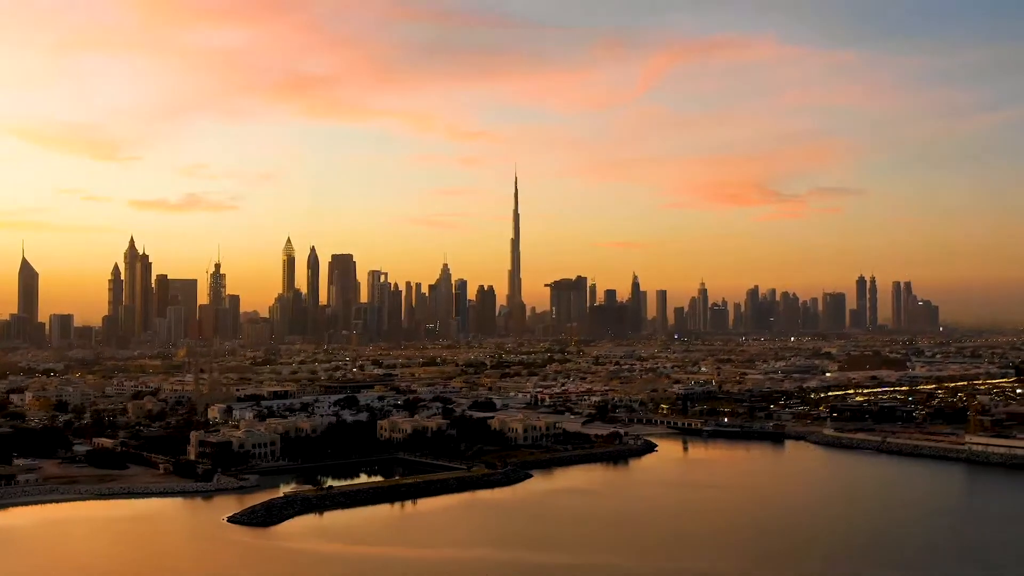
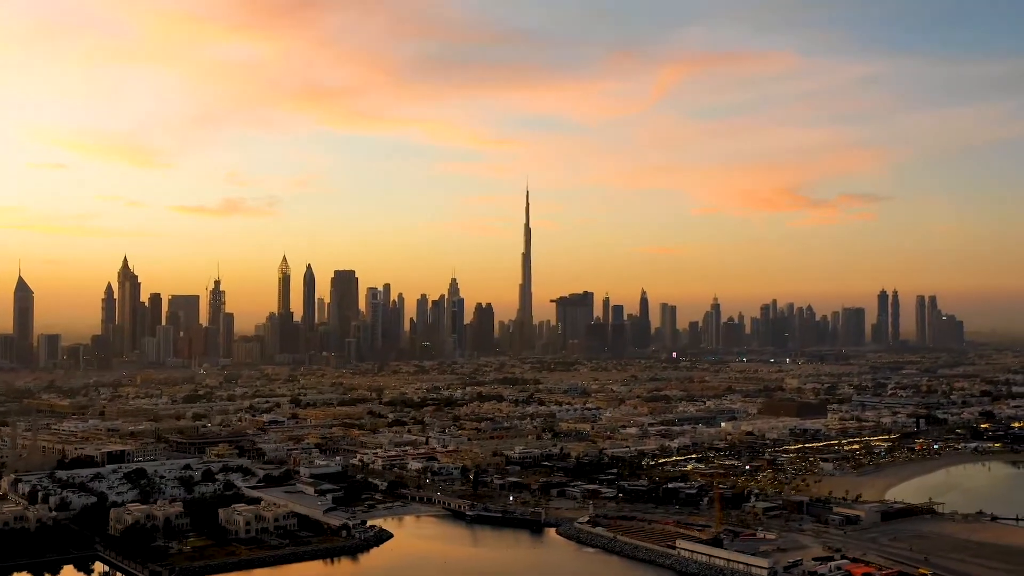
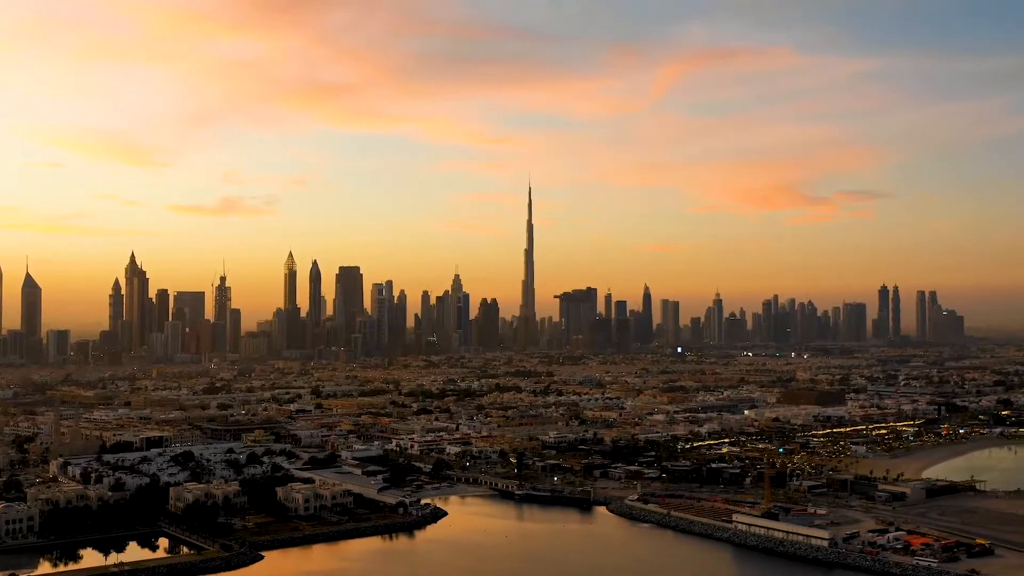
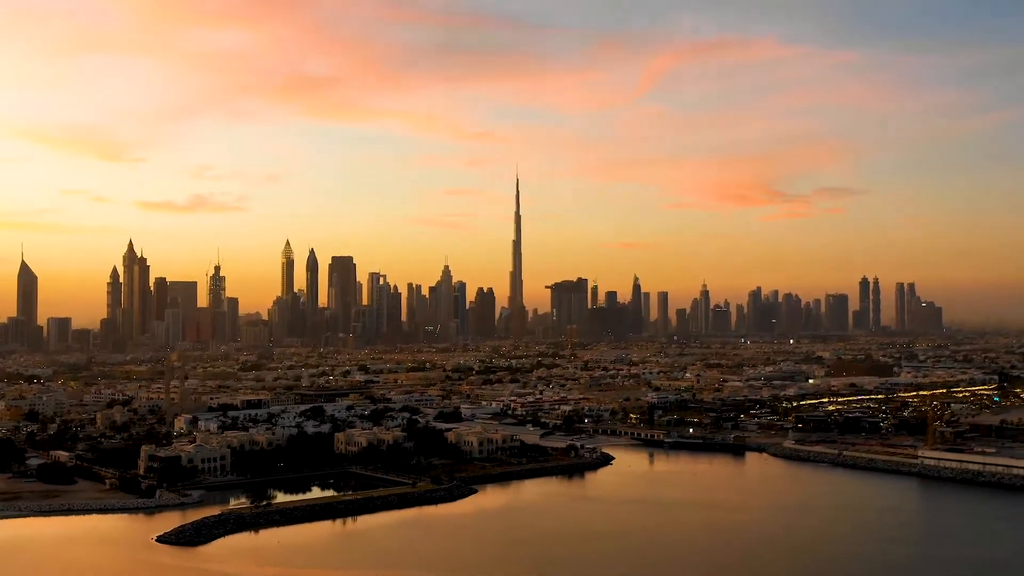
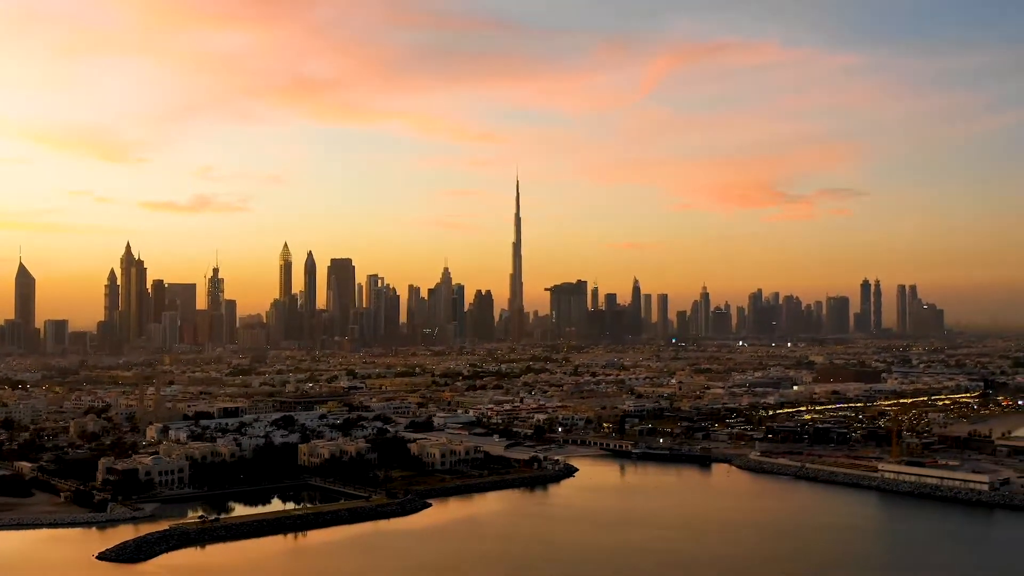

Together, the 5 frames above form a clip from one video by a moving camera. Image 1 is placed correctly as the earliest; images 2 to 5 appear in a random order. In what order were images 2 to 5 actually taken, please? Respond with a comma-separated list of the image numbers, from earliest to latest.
4, 5, 3, 2
